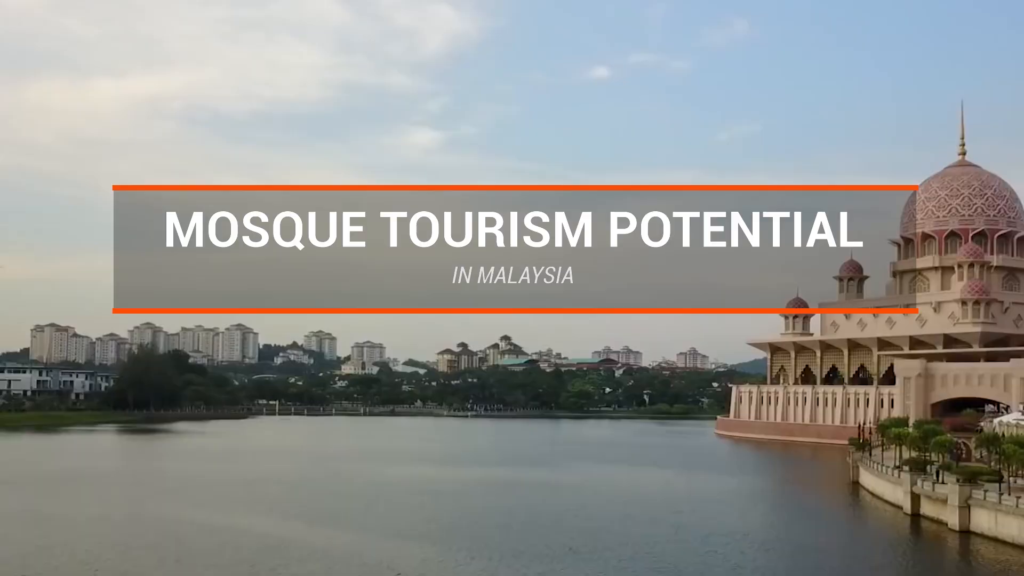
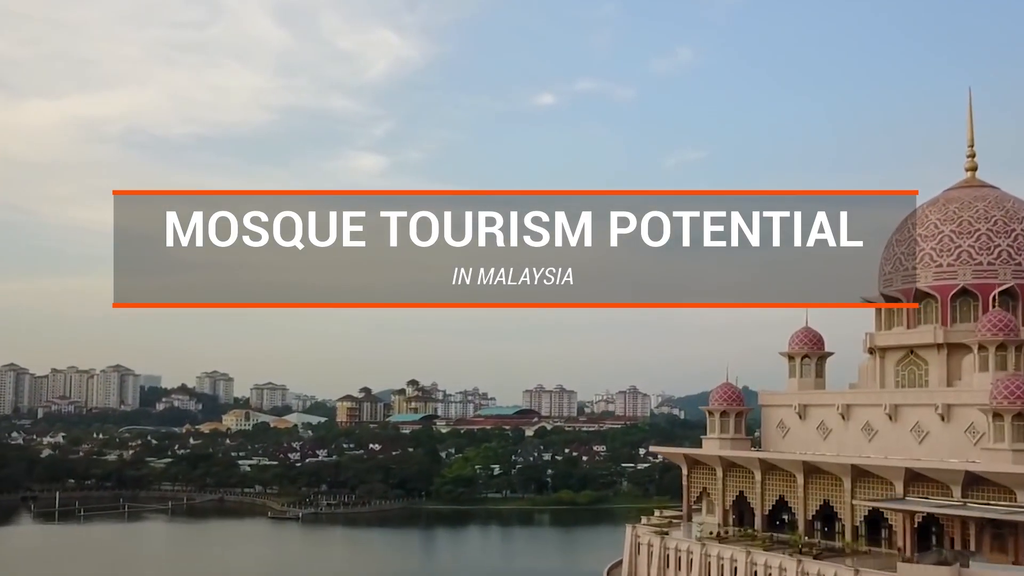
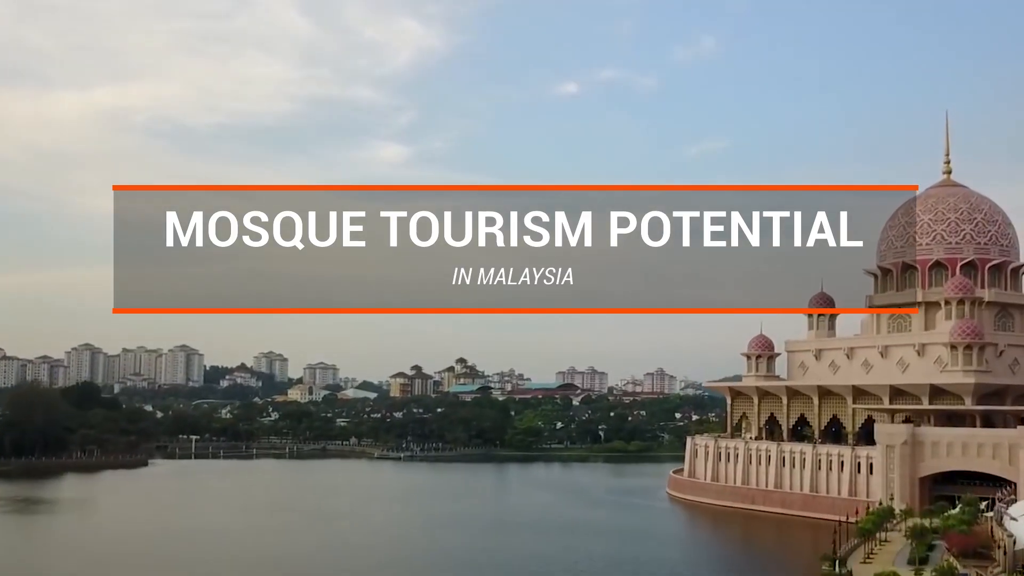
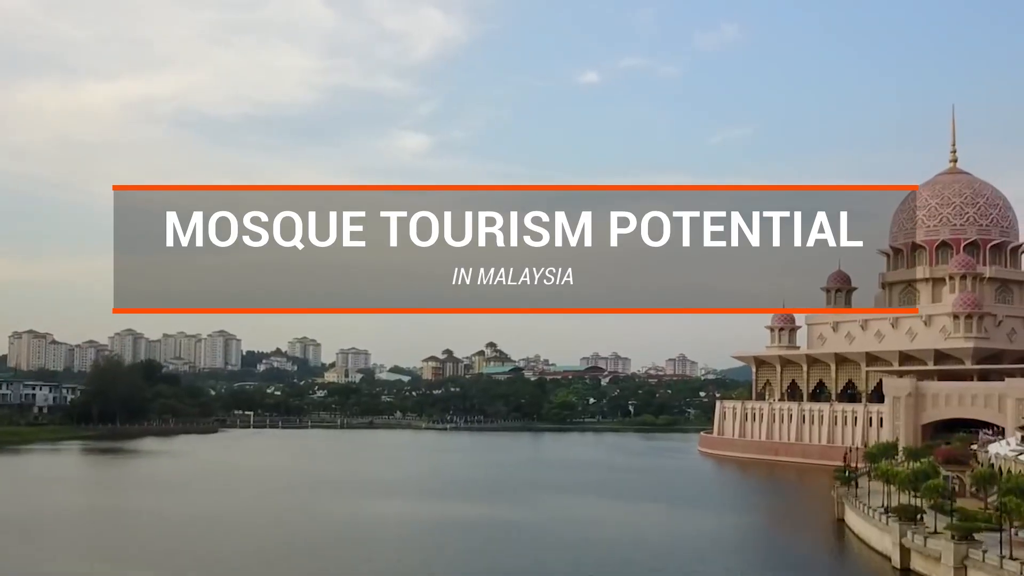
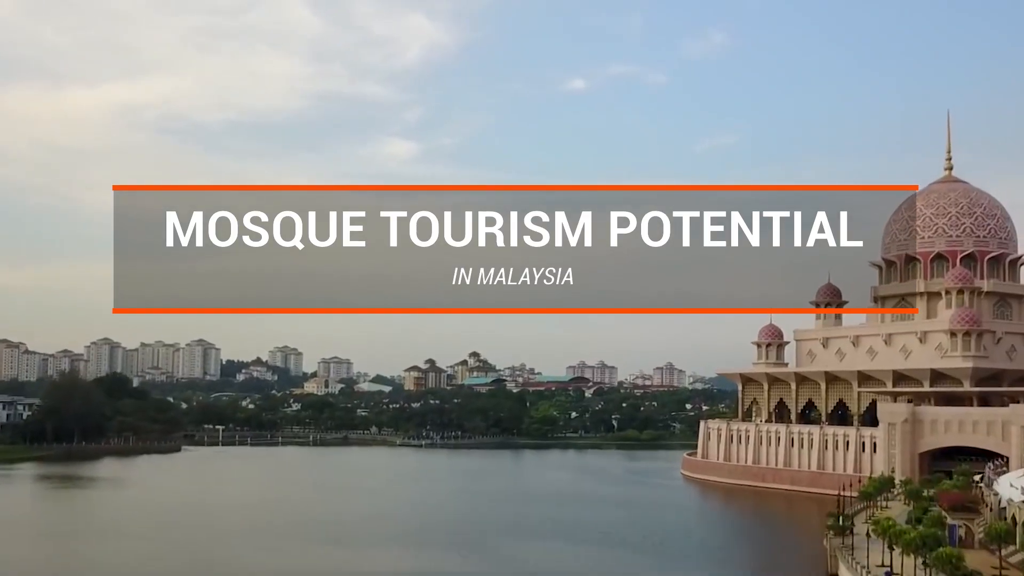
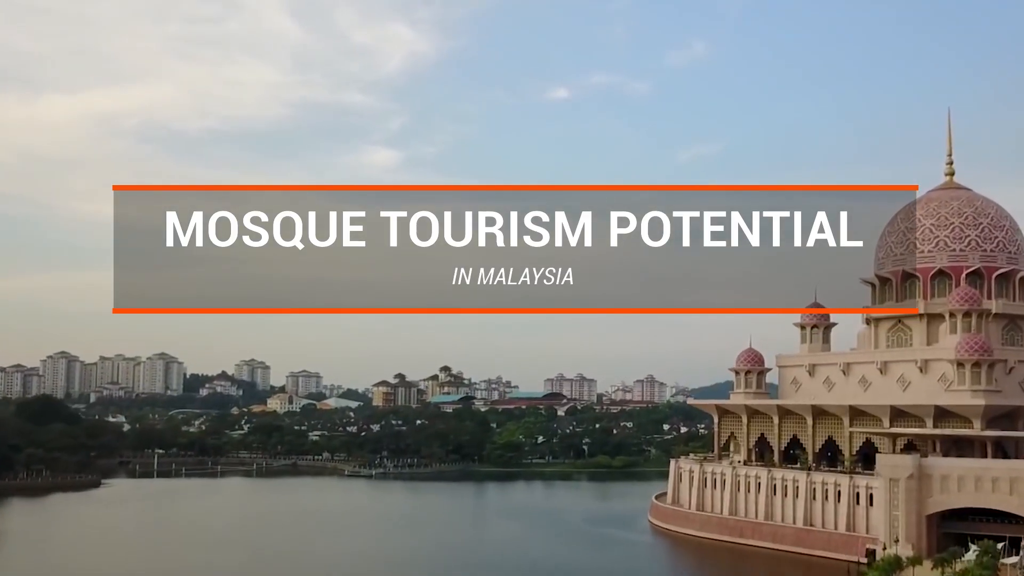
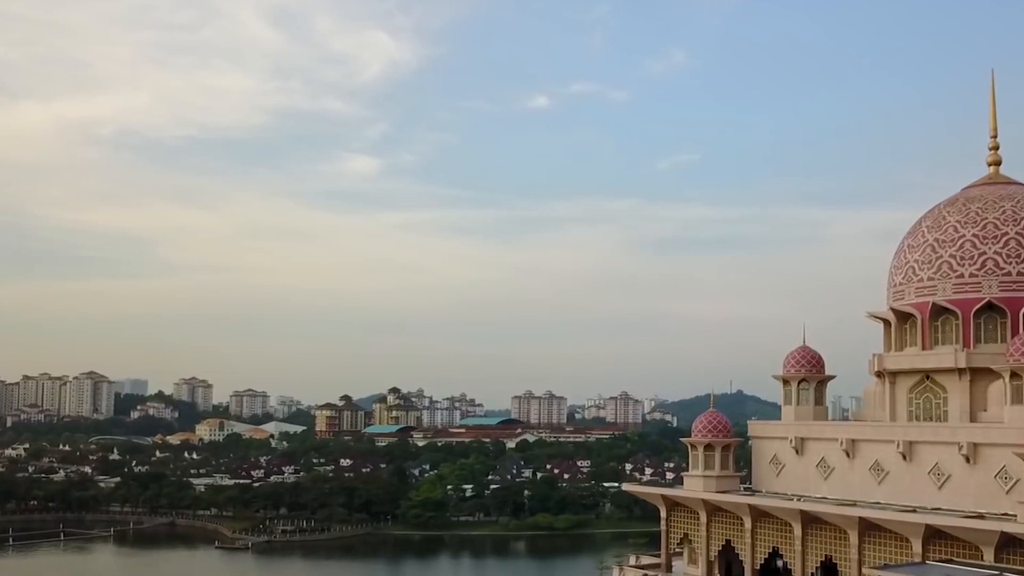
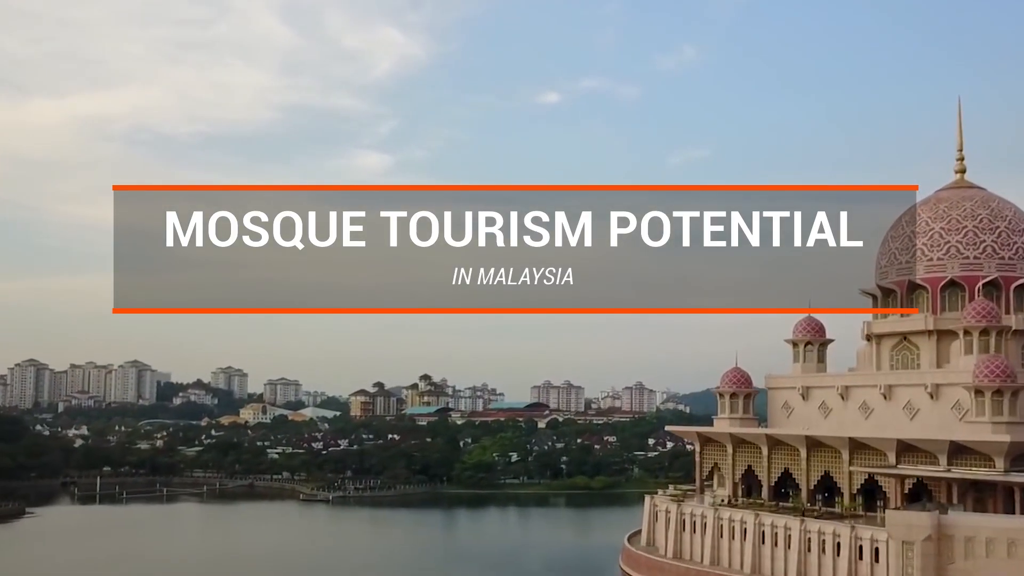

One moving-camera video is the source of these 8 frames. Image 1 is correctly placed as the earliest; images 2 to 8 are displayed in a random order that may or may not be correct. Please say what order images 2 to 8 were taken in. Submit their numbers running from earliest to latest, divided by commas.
4, 5, 3, 6, 8, 2, 7
